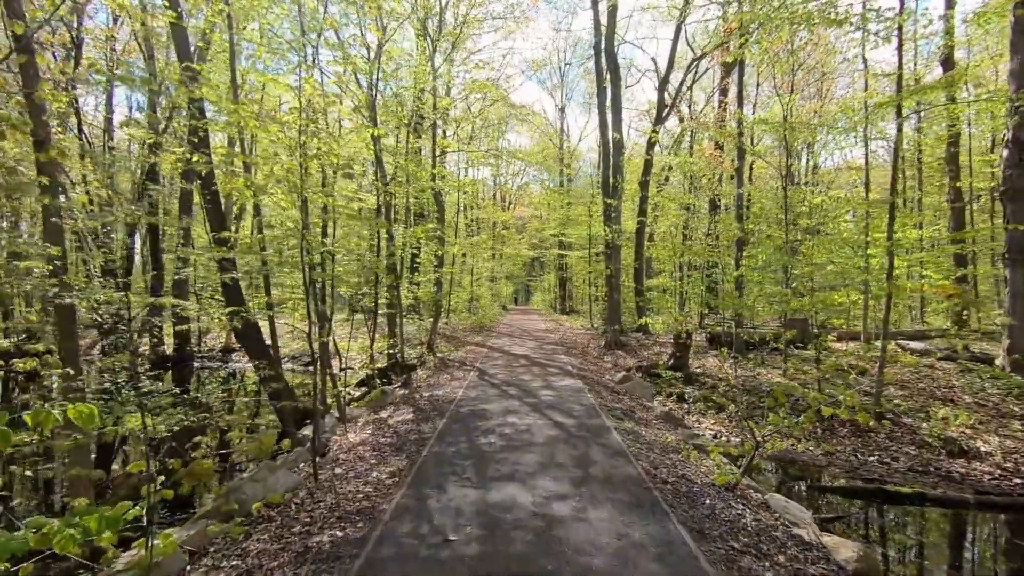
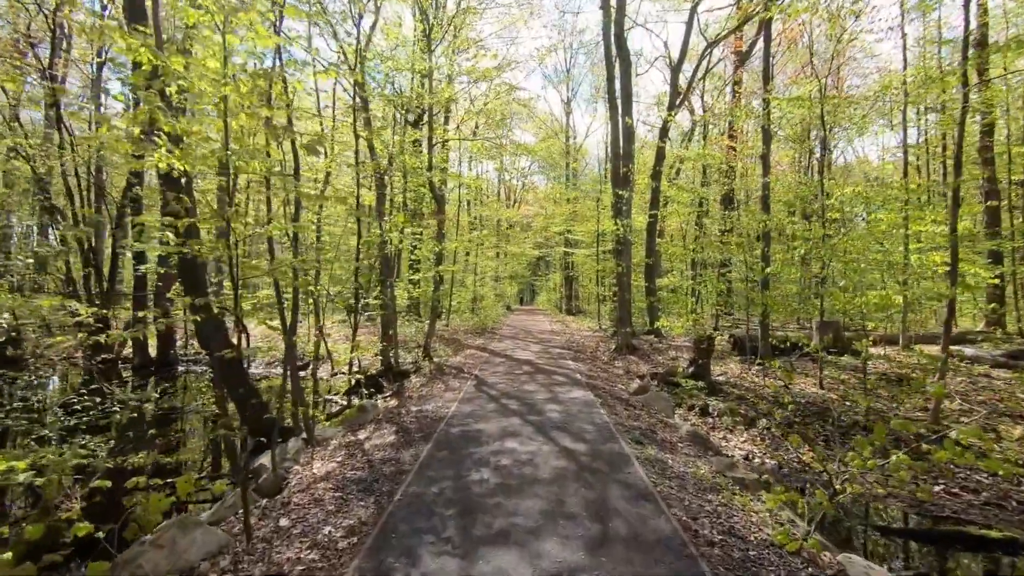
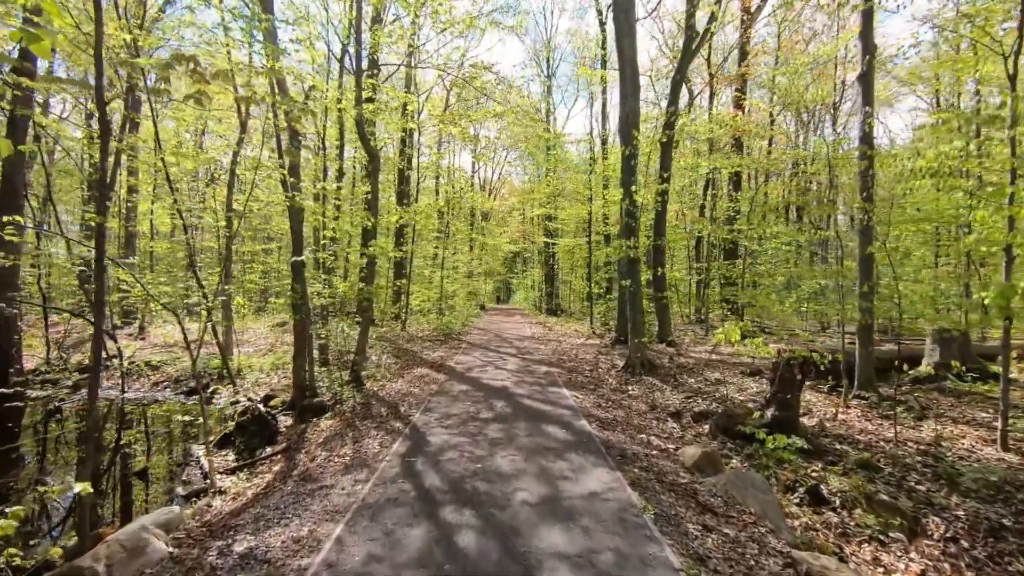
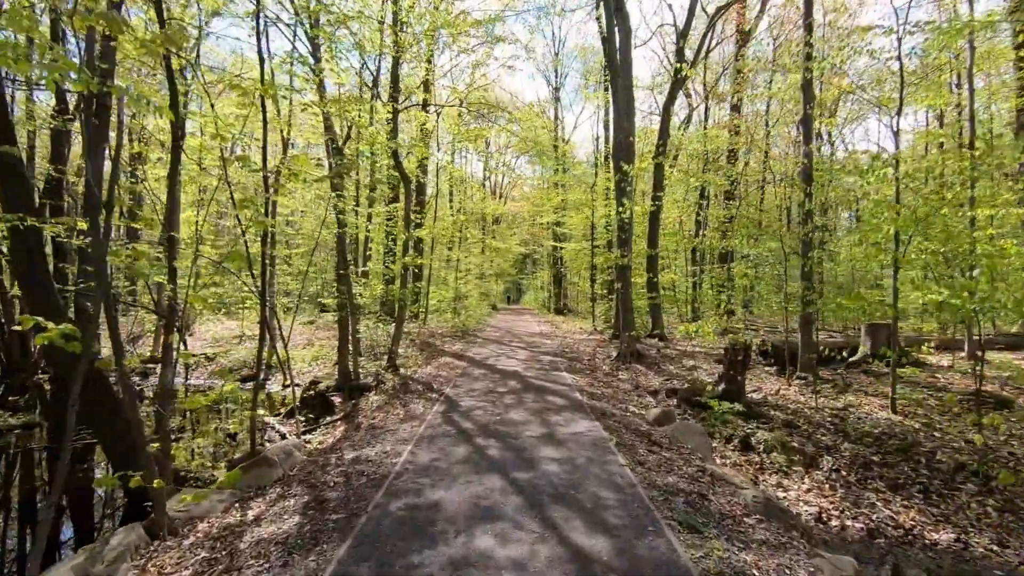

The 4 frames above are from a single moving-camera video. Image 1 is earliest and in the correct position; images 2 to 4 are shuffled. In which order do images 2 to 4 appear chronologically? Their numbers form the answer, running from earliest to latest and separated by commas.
2, 4, 3
